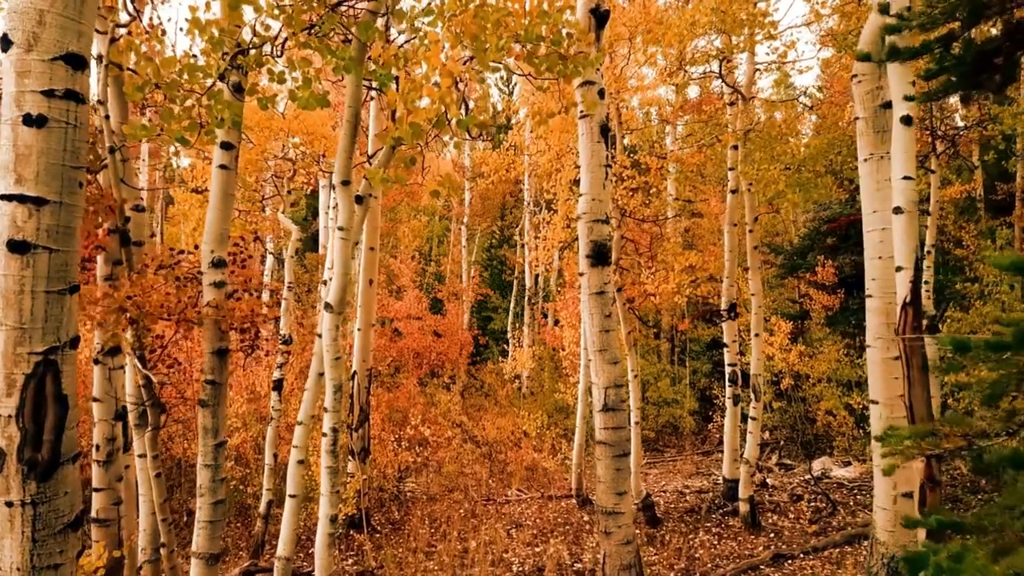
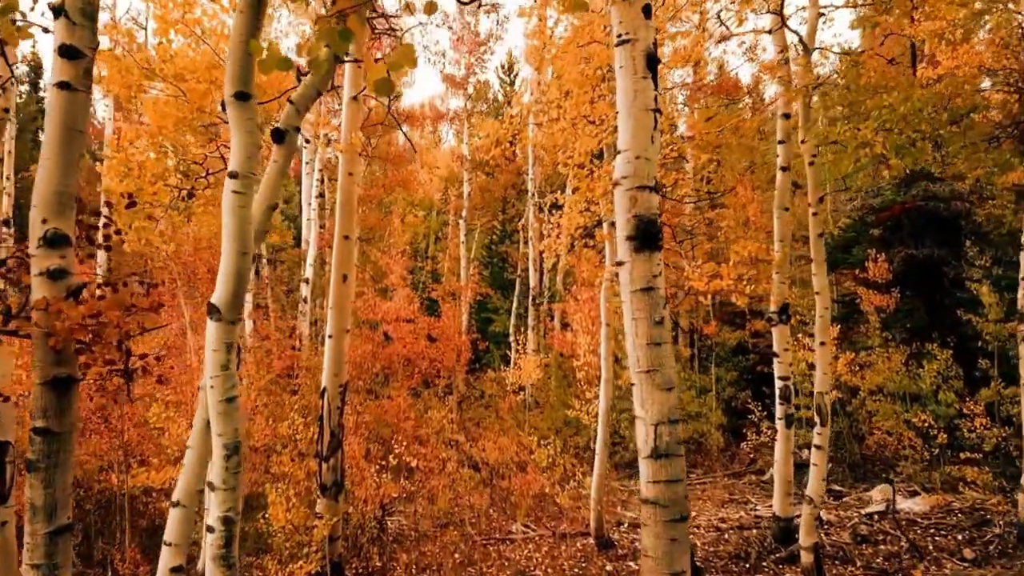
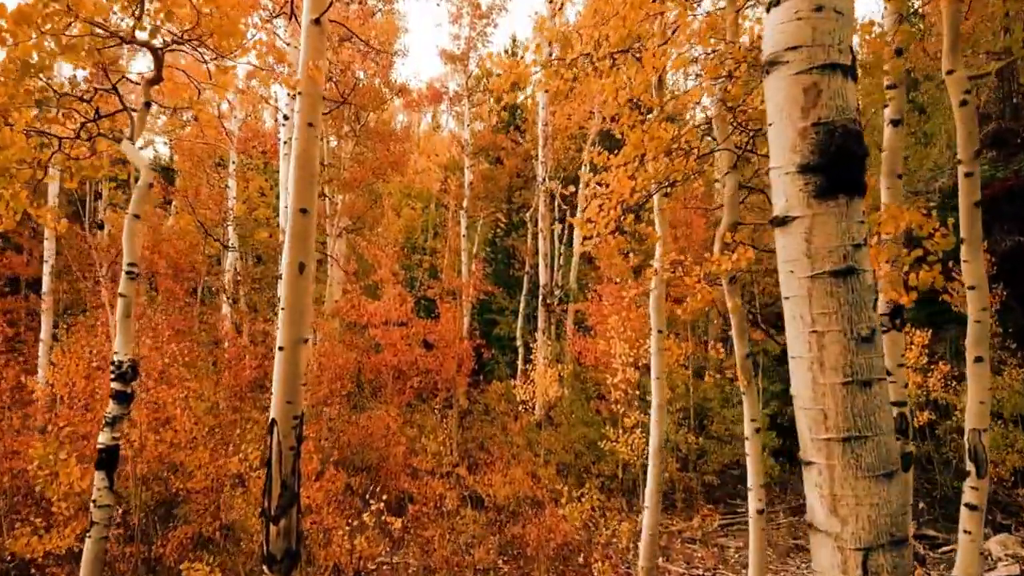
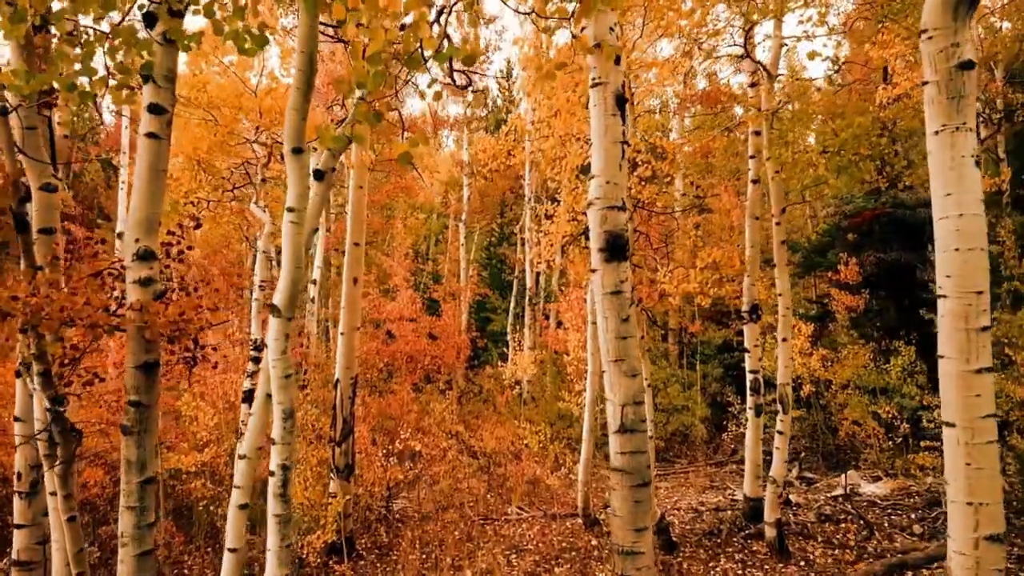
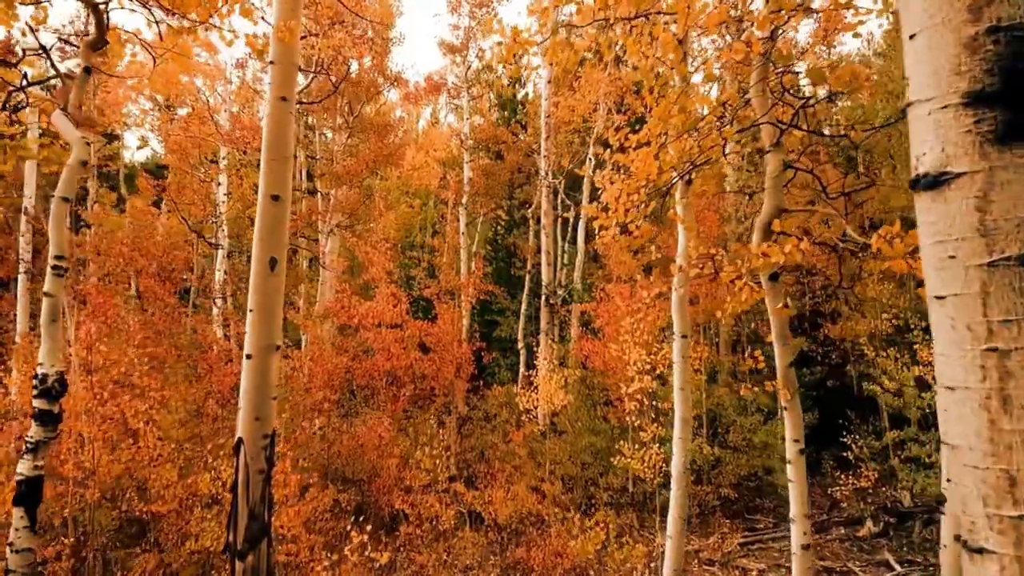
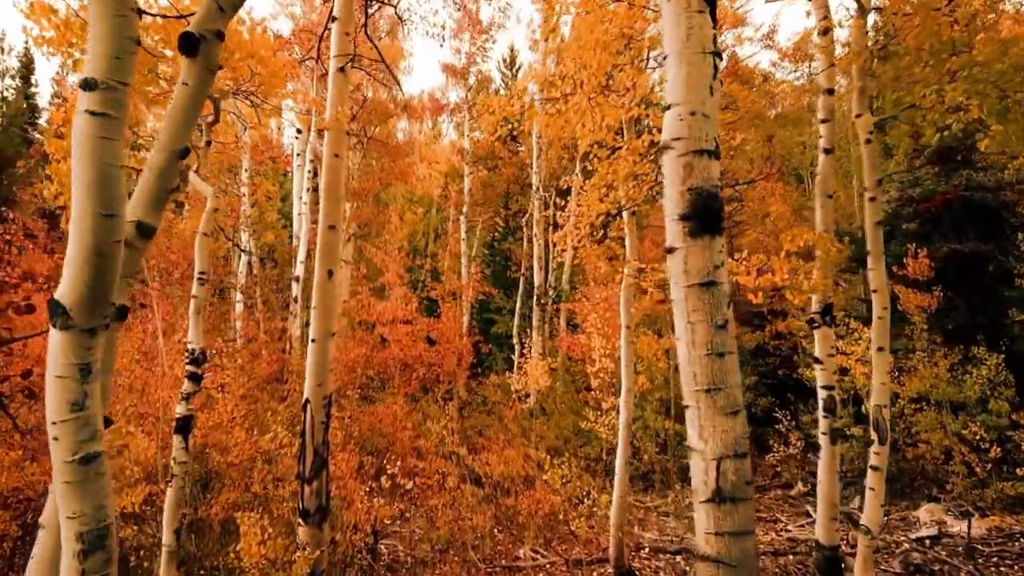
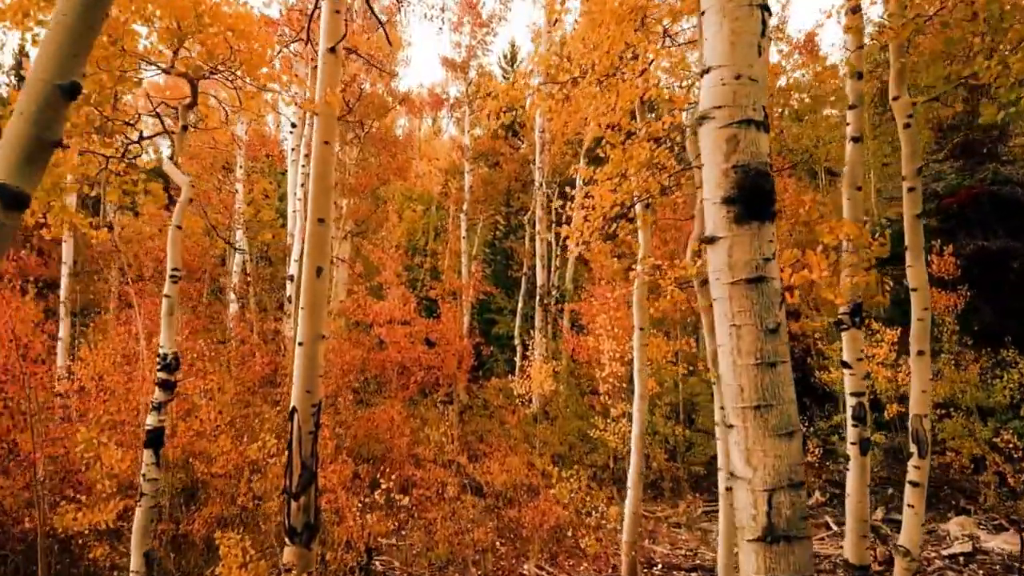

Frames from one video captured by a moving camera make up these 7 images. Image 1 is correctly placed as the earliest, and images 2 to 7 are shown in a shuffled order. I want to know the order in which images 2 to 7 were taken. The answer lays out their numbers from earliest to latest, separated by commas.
4, 2, 6, 7, 3, 5
